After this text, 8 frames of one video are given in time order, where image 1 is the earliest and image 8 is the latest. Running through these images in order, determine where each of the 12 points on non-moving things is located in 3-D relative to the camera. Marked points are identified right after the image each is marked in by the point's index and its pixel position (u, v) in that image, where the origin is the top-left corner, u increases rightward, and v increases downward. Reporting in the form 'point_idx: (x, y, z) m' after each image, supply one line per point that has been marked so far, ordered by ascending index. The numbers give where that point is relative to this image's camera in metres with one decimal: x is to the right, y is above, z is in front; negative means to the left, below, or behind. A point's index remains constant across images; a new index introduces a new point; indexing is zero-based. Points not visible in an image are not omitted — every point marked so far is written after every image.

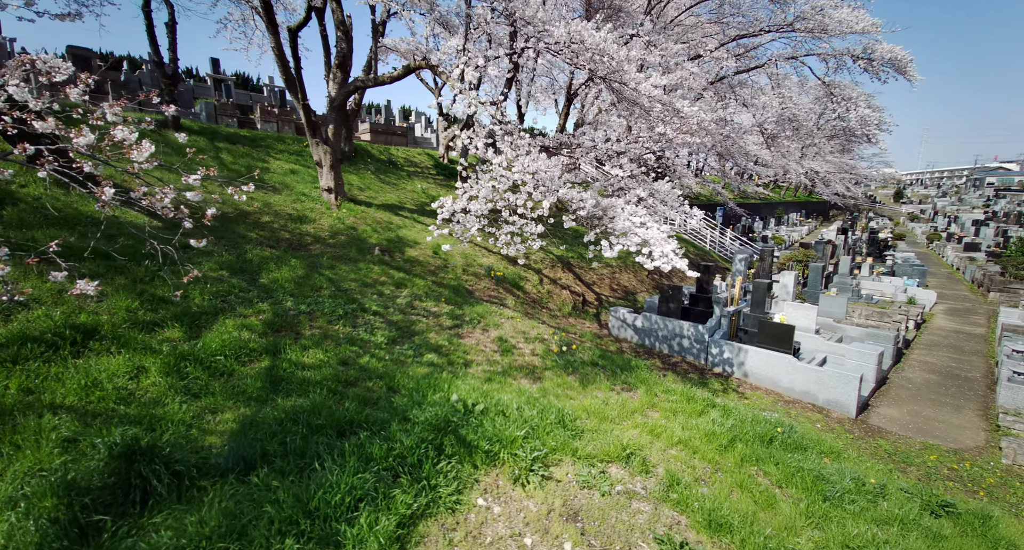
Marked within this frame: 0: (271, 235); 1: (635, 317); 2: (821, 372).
0: (-4.7, +0.8, +10.4) m
1: (+2.6, -0.8, +11.1) m
2: (+5.0, -1.6, +8.7) m
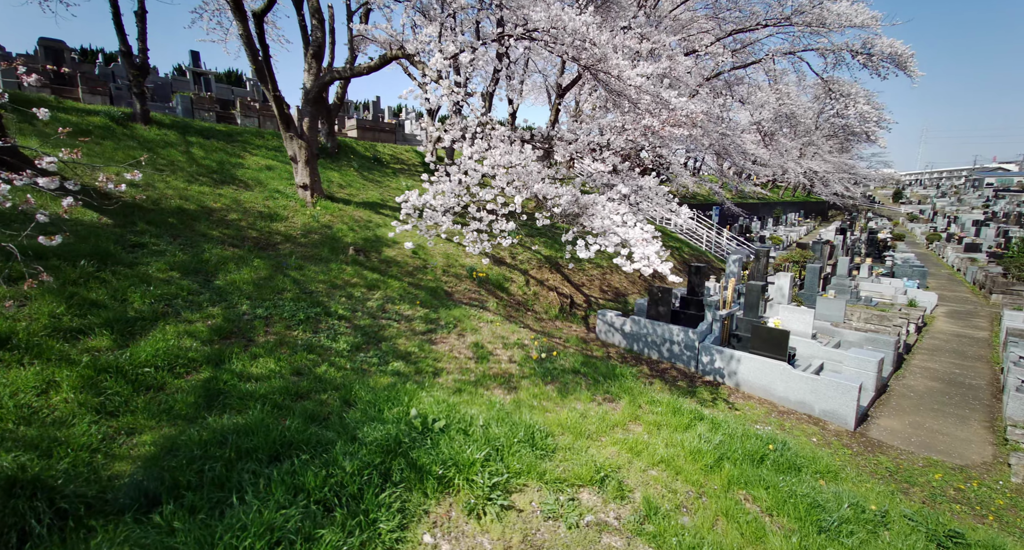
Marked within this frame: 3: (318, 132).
0: (-5.1, +0.8, +9.8) m
1: (+2.2, -0.9, +10.5) m
2: (+4.6, -1.6, +8.2) m
3: (-4.4, +3.2, +12.2) m
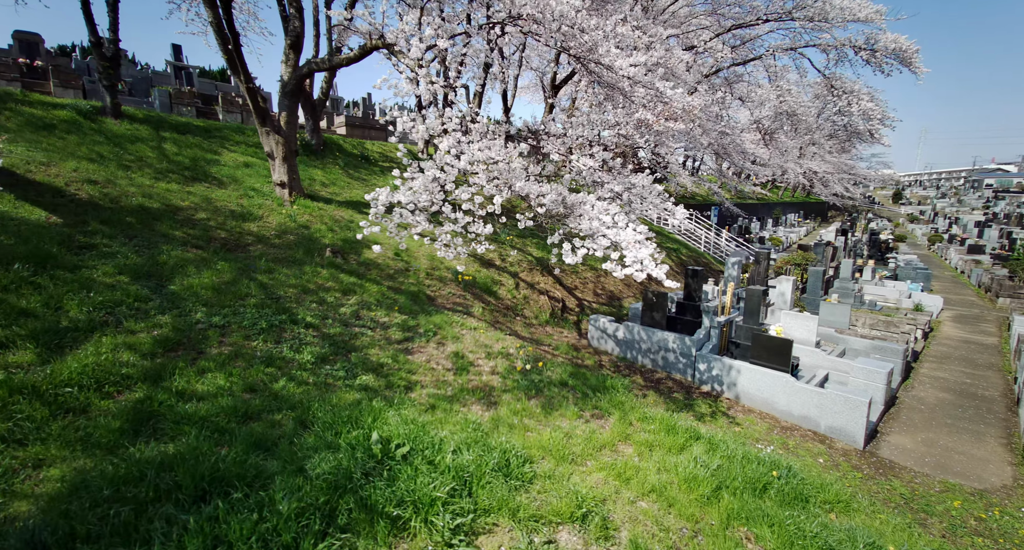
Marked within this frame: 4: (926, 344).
0: (-5.3, +0.7, +9.2) m
1: (+1.9, -0.9, +9.9) m
2: (+4.4, -1.7, +7.6) m
3: (-4.6, +3.2, +11.6) m
4: (+9.7, -1.6, +12.7) m
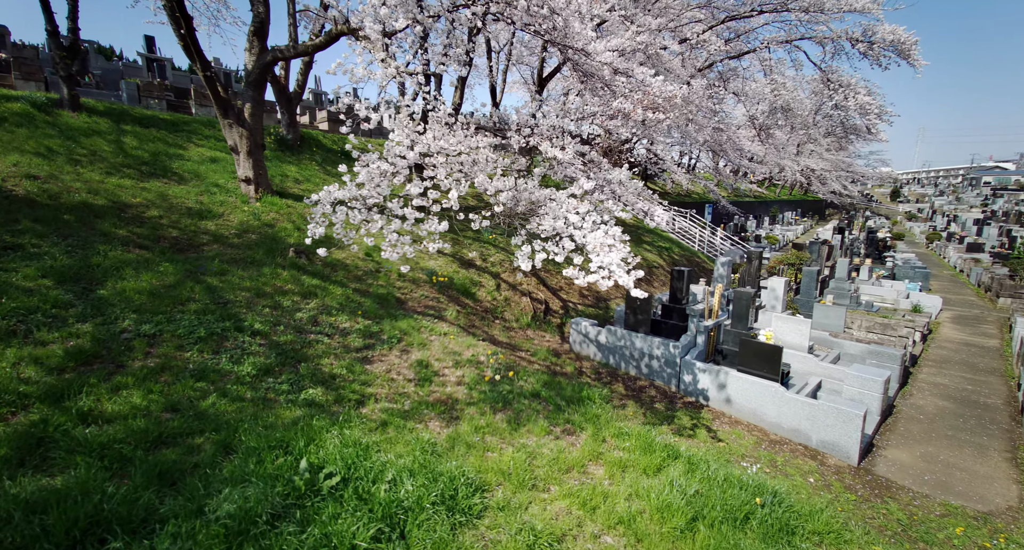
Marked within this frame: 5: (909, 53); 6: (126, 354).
0: (-5.8, +0.7, +8.6) m
1: (+1.5, -1.0, +9.3) m
2: (+4.0, -1.7, +7.0) m
3: (-5.1, +3.2, +11.0) m
4: (+9.3, -1.6, +12.1) m
5: (+11.0, +6.2, +15.0) m
6: (-3.9, -0.8, +5.5) m
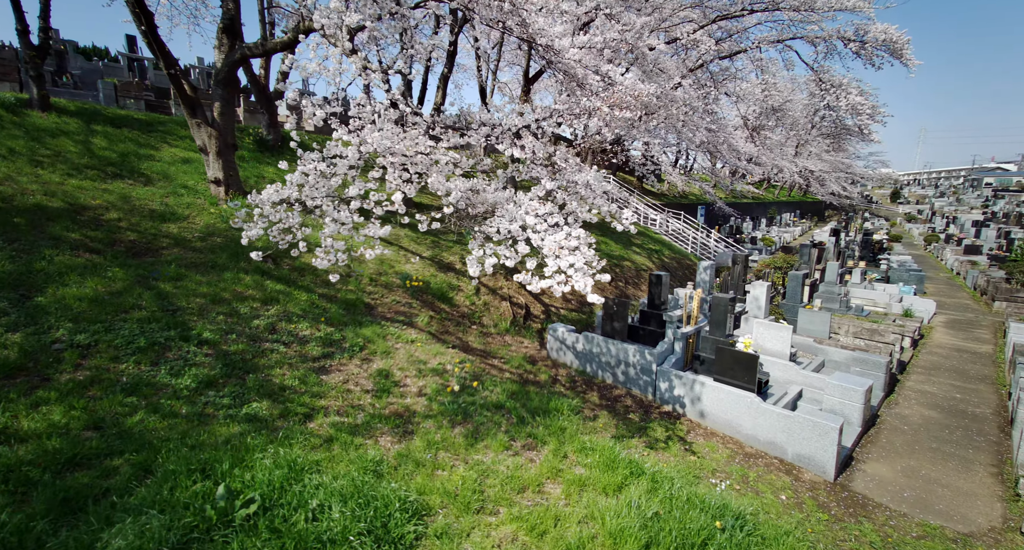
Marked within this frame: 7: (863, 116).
0: (-6.2, +0.6, +8.3) m
1: (+1.0, -1.1, +9.0) m
2: (+3.5, -1.8, +6.7) m
3: (-5.6, +3.1, +10.7) m
4: (+8.8, -1.7, +11.8) m
5: (+10.6, +6.1, +14.7) m
6: (-4.4, -0.9, +5.2) m
7: (+11.8, +5.4, +18.2) m
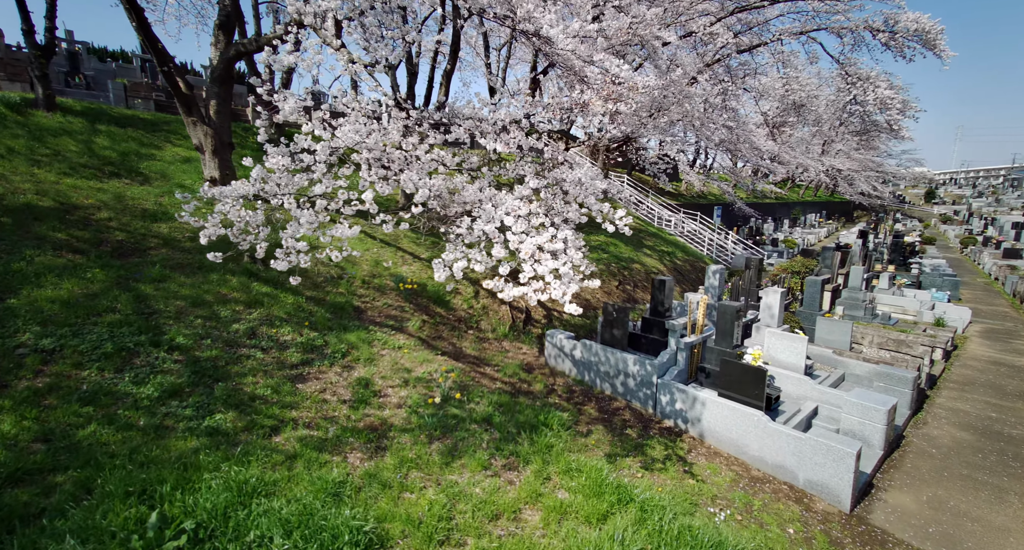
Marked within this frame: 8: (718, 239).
0: (-6.3, +0.6, +8.1) m
1: (+1.0, -1.1, +8.5) m
2: (+3.3, -1.9, +6.2) m
3: (-5.5, +3.1, +10.5) m
4: (+8.9, -1.9, +11.0) m
5: (+10.8, +5.9, +13.8) m
6: (-4.6, -0.9, +5.0) m
7: (+12.1, +5.2, +17.3) m
8: (+6.6, +1.2, +17.6) m
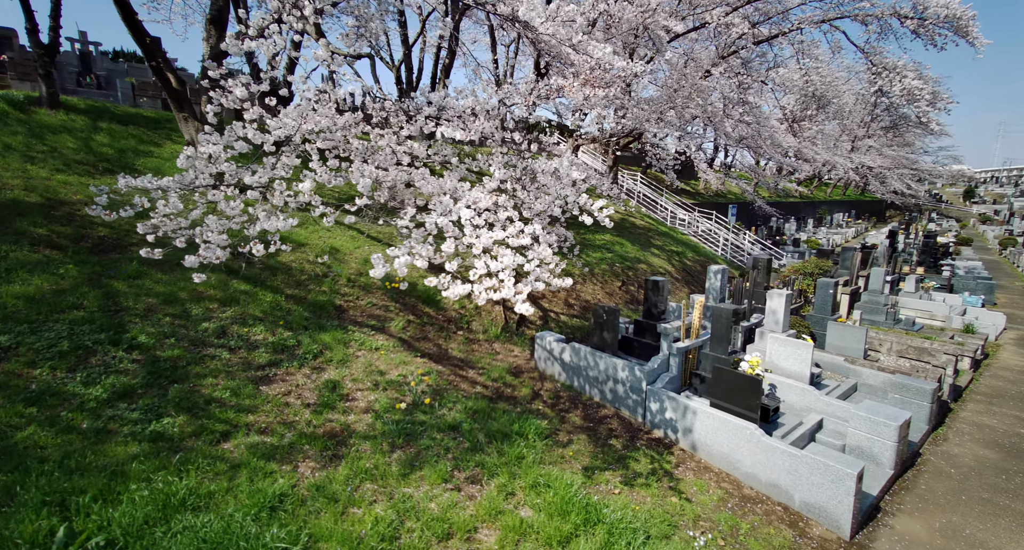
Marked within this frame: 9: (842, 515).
0: (-6.5, +0.6, +8.0) m
1: (+0.7, -1.1, +8.1) m
2: (+3.0, -1.9, +5.6) m
3: (-5.6, +3.1, +10.4) m
4: (+8.8, -1.9, +10.2) m
5: (+10.9, +5.8, +12.9) m
6: (-5.0, -0.9, +4.8) m
7: (+12.3, +5.2, +16.3) m
8: (+6.8, +1.1, +16.9) m
9: (+3.3, -2.4, +5.4) m
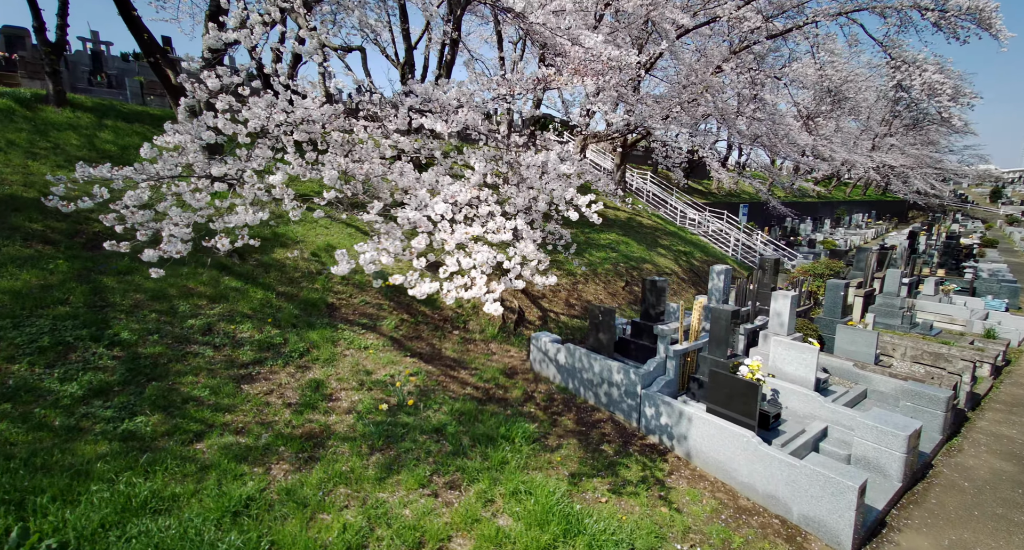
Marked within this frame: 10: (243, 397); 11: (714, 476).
0: (-6.6, +0.7, +8.0) m
1: (+0.7, -1.1, +7.9) m
2: (+2.8, -1.9, +5.3) m
3: (-5.6, +3.2, +10.3) m
4: (+8.7, -2.0, +9.8) m
5: (+11.0, +5.8, +12.4) m
6: (-5.2, -0.8, +4.8) m
7: (+12.5, +5.1, +15.7) m
8: (+7.0, +1.1, +16.4) m
9: (+3.1, -2.4, +5.1) m
10: (-2.9, -1.3, +5.8) m
11: (+2.3, -2.3, +6.0) m
